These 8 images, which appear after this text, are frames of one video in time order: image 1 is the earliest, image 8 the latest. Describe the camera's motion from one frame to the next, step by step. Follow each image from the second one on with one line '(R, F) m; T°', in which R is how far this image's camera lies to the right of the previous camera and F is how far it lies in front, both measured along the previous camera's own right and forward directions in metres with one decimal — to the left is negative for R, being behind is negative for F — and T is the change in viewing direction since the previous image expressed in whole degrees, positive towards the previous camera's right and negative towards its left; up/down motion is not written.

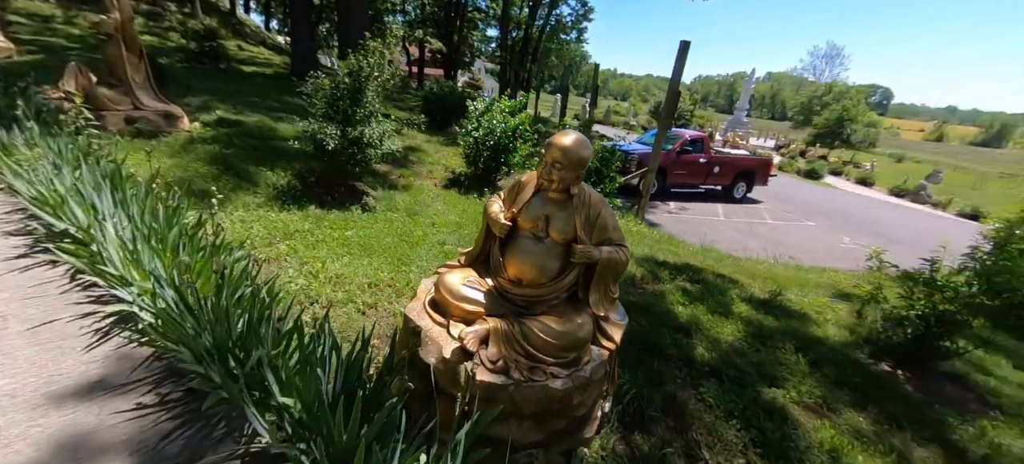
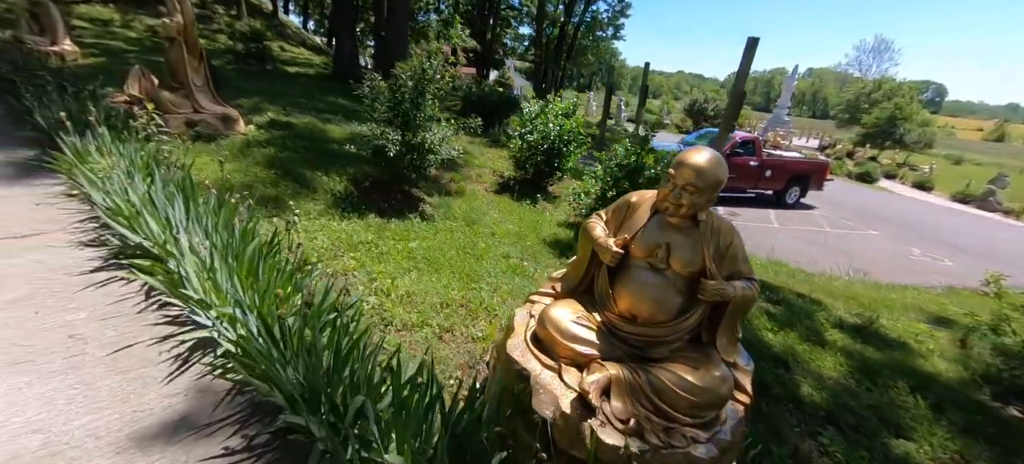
(-0.4, +0.2) m; -4°
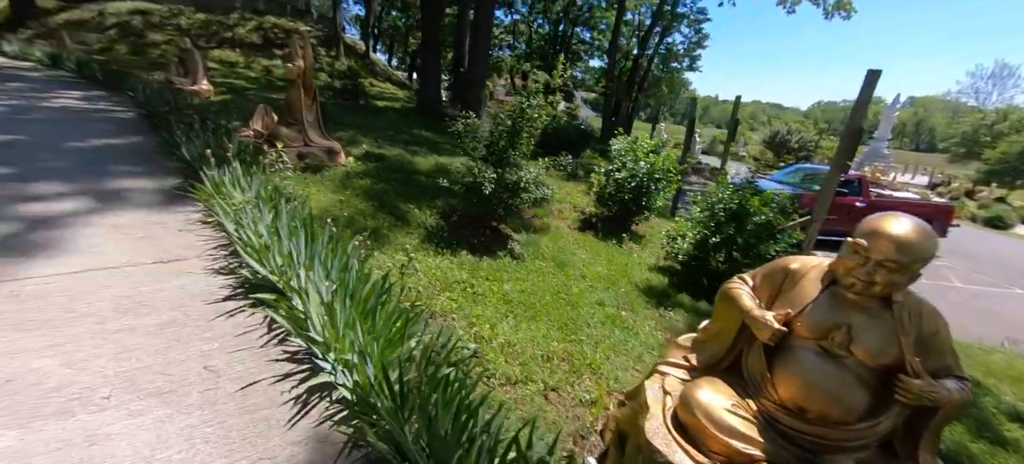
(-0.3, +0.1) m; -9°
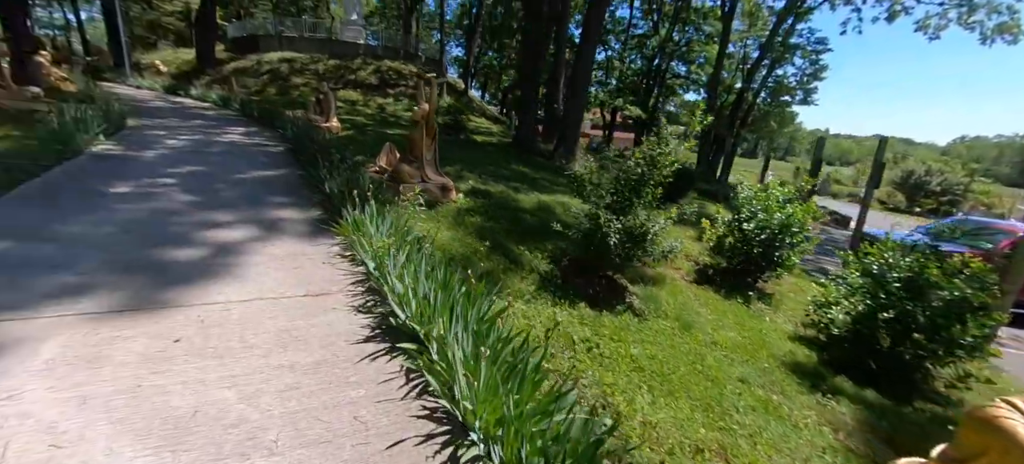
(-0.4, +0.1) m; -11°
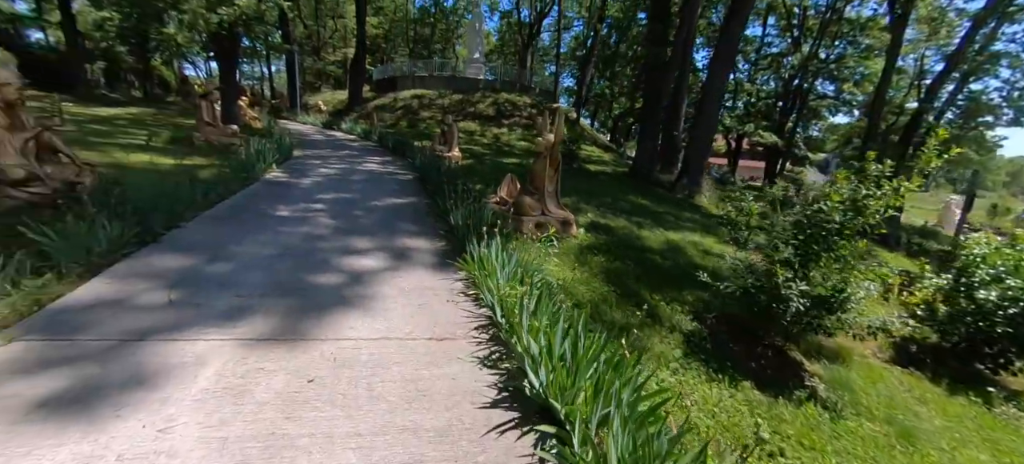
(-0.3, +0.3) m; -14°
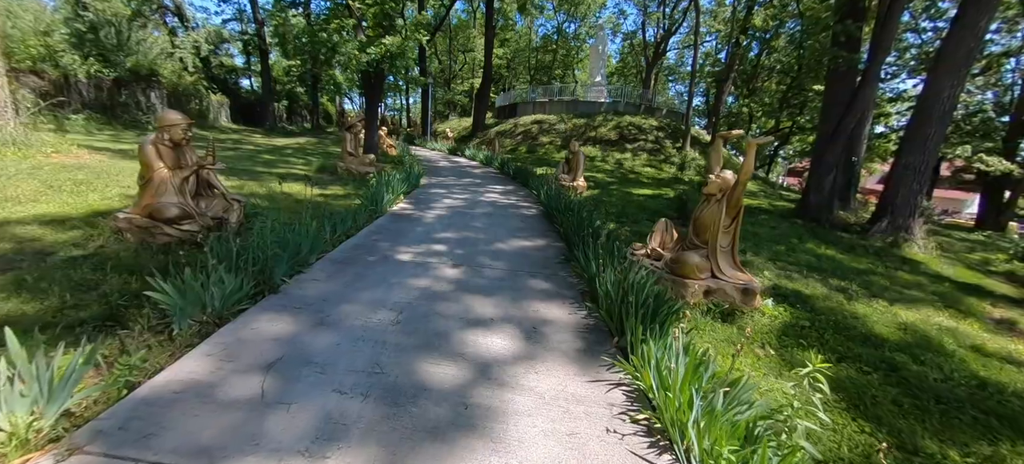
(-0.5, +1.0) m; -15°
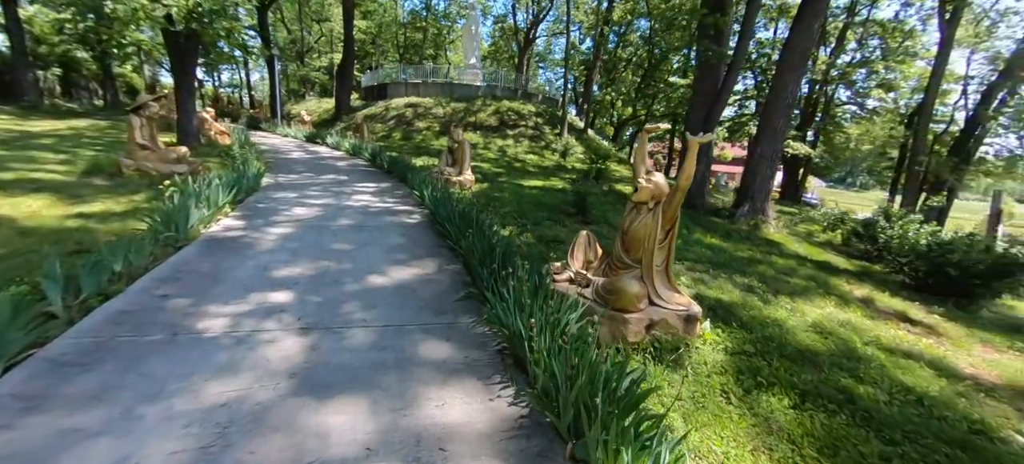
(0.0, +1.3) m; +17°
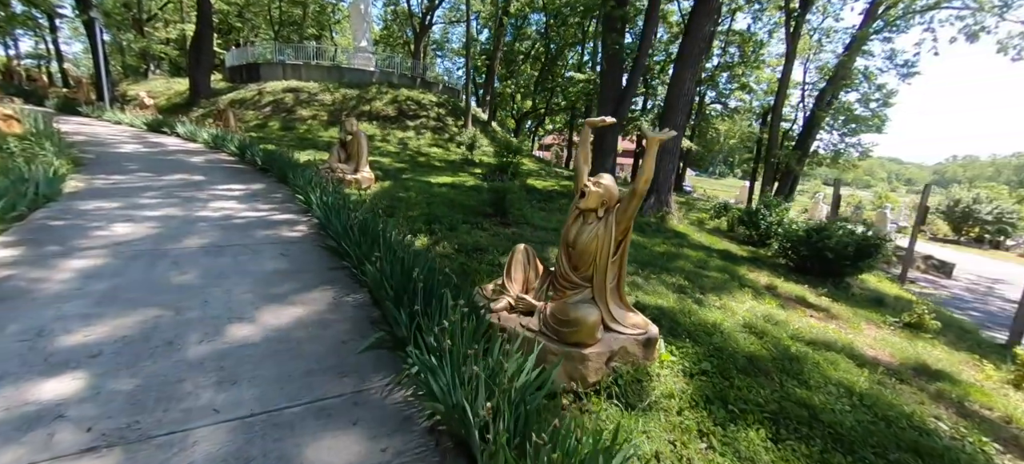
(-0.1, +0.8) m; +14°
